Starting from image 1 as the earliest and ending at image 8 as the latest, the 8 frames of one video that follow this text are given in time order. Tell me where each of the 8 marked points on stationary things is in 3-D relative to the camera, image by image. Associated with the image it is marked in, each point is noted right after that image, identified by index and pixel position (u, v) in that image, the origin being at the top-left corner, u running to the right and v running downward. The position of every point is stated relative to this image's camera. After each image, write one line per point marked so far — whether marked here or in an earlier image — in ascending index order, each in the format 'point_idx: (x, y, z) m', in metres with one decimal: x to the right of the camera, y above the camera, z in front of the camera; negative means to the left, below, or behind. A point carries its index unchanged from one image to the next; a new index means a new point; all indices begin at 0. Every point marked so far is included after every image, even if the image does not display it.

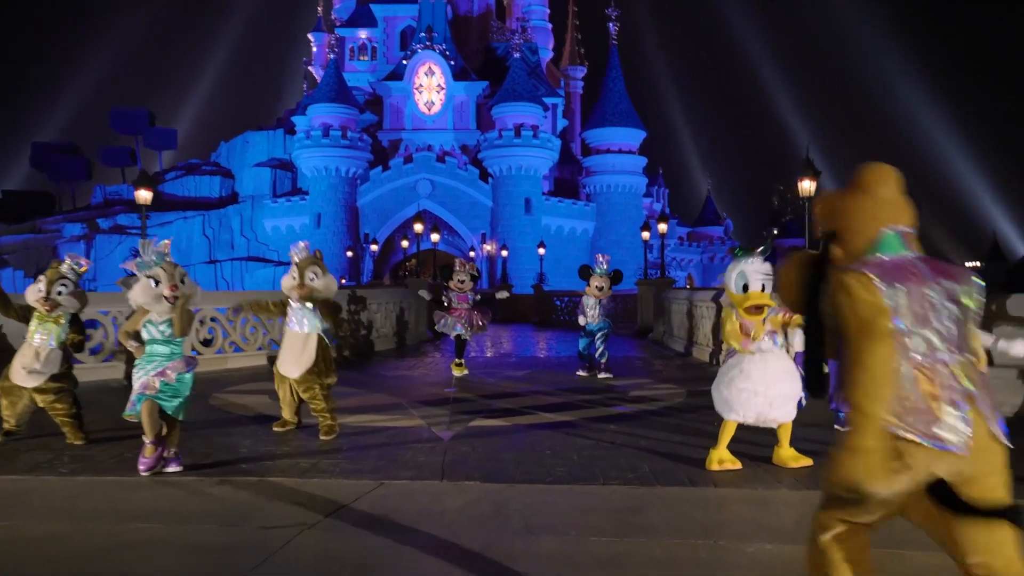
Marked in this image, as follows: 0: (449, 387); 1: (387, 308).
0: (-0.7, -1.2, +9.9) m
1: (-2.2, -0.4, +14.6) m
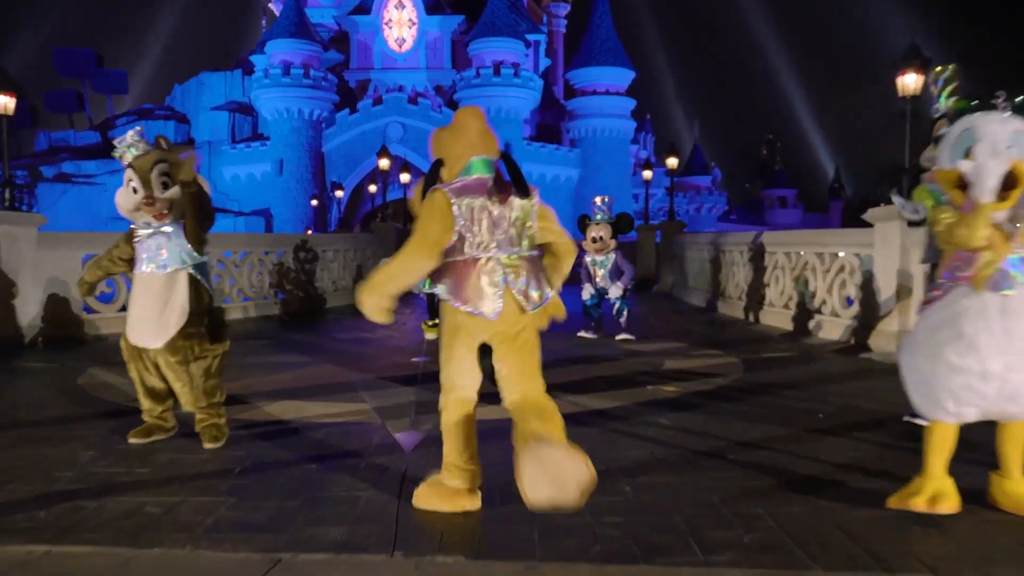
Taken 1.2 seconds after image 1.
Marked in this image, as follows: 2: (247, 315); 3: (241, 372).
0: (-0.8, -0.6, +7.5) m
1: (-2.4, +0.4, +12.1) m
2: (-3.1, -0.3, +9.9) m
3: (-2.1, -0.6, +6.6) m
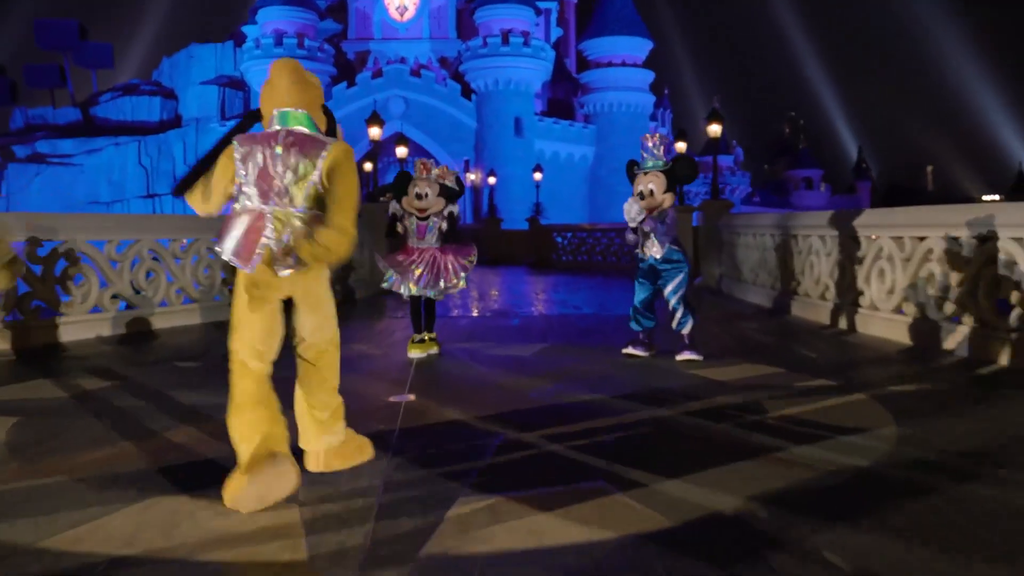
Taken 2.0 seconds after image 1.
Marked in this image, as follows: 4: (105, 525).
0: (-0.7, -0.6, +5.3) m
1: (-2.2, +0.5, +9.9) m
2: (-3.0, -0.3, +7.7) m
3: (-2.0, -0.7, +4.4) m
4: (-1.3, -0.8, +2.8) m
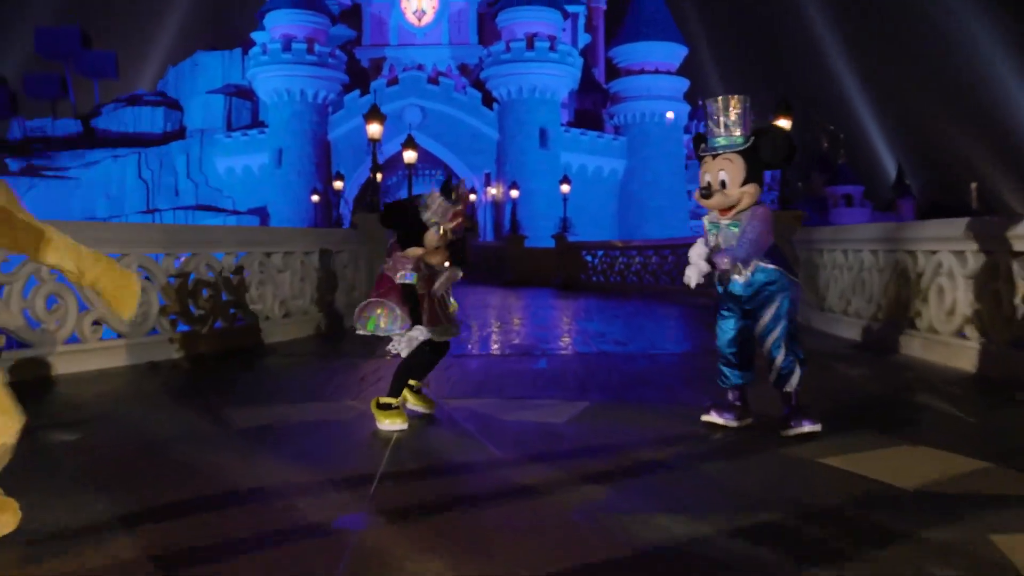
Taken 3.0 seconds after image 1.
0: (-0.6, -0.8, +3.3) m
1: (-2.0, +0.2, +8.0) m
2: (-2.8, -0.5, +5.8) m
3: (-1.9, -0.8, +2.5) m
4: (-1.3, -0.9, +0.8) m
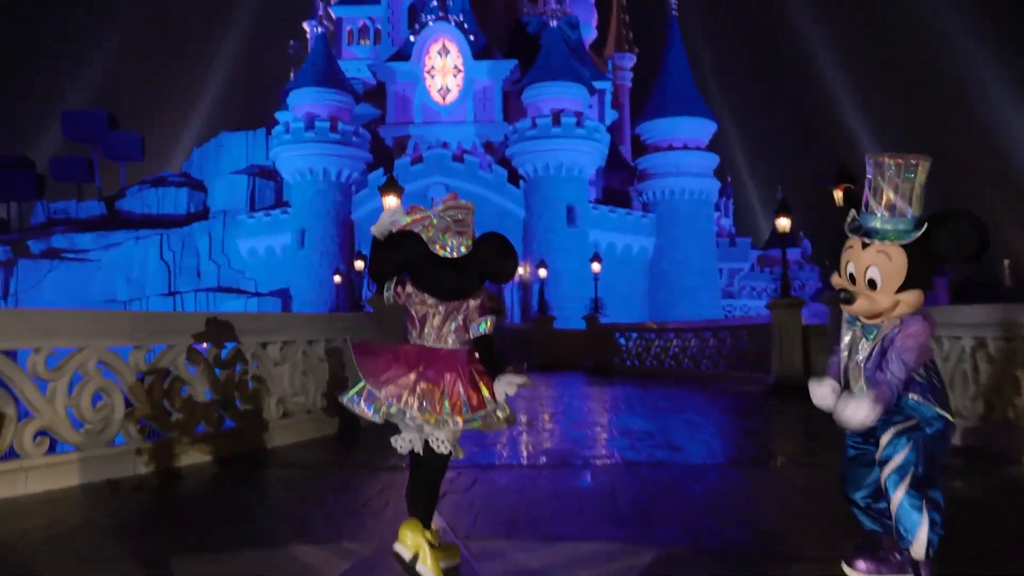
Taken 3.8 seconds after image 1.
0: (-0.4, -1.1, +2.2) m
1: (-1.7, -0.6, +7.0) m
2: (-2.6, -1.1, +4.7) m
3: (-1.8, -1.1, +1.4) m
4: (-1.2, -1.0, -0.3) m
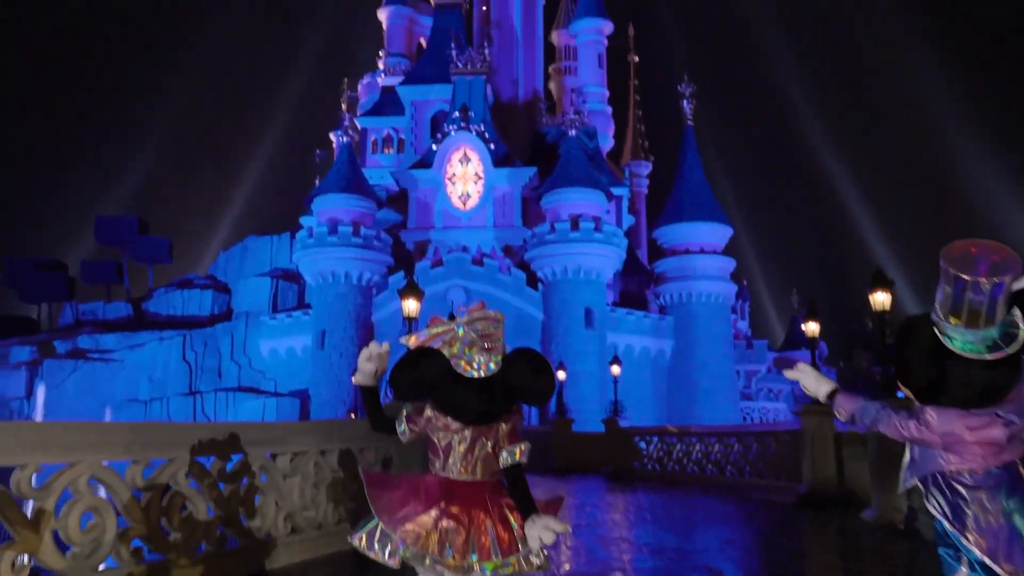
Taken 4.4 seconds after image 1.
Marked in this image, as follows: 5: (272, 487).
0: (-0.5, -1.5, +2.2) m
1: (-1.6, -1.5, +7.0) m
2: (-2.5, -1.8, +4.7) m
3: (-1.8, -1.3, +1.4) m
4: (-1.3, -1.1, -0.3) m
5: (-1.8, -1.5, +6.4) m
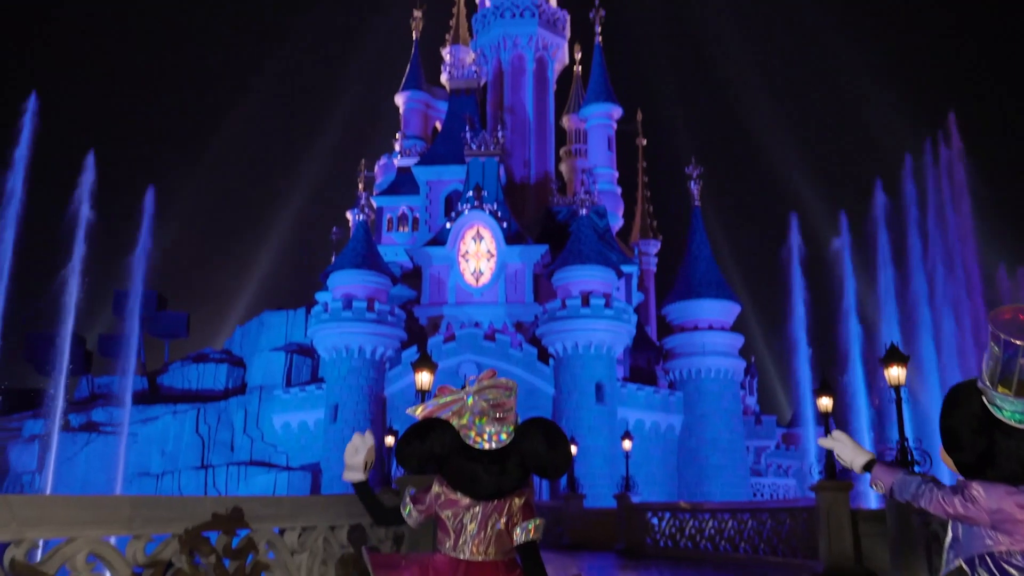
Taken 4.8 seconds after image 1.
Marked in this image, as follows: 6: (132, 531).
0: (-0.3, -1.7, +2.5) m
1: (-1.5, -2.2, +7.3) m
2: (-2.4, -2.2, +5.0) m
3: (-1.7, -1.5, +1.7) m
4: (-1.2, -1.1, 0.0) m
5: (-1.7, -2.1, +6.6) m
6: (-2.2, -1.5, +5.6) m
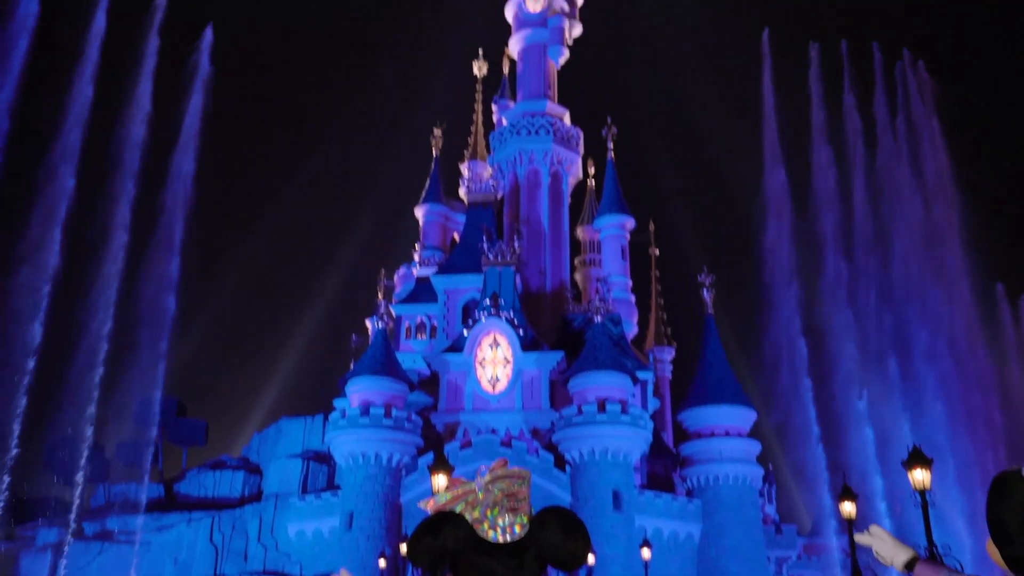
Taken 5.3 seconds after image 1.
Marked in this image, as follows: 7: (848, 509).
0: (-0.2, -2.1, +2.7) m
1: (-1.3, -3.1, +7.4) m
2: (-2.2, -2.9, +5.2) m
3: (-1.6, -1.8, +2.0) m
4: (-1.1, -1.2, +0.4) m
5: (-1.5, -3.0, +6.8) m
6: (-2.0, -2.3, +5.9) m
7: (+6.8, -4.6, +17.4) m
